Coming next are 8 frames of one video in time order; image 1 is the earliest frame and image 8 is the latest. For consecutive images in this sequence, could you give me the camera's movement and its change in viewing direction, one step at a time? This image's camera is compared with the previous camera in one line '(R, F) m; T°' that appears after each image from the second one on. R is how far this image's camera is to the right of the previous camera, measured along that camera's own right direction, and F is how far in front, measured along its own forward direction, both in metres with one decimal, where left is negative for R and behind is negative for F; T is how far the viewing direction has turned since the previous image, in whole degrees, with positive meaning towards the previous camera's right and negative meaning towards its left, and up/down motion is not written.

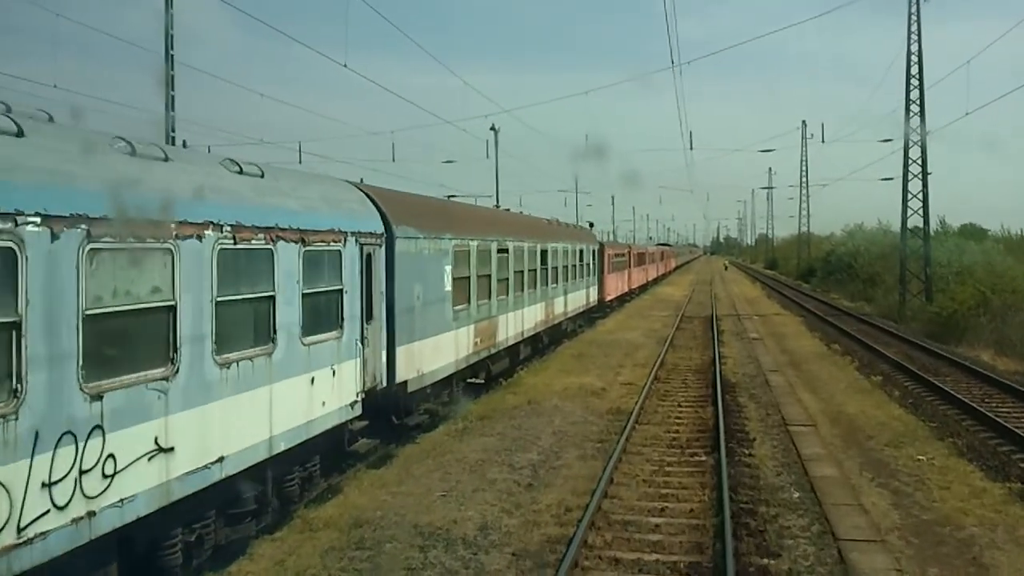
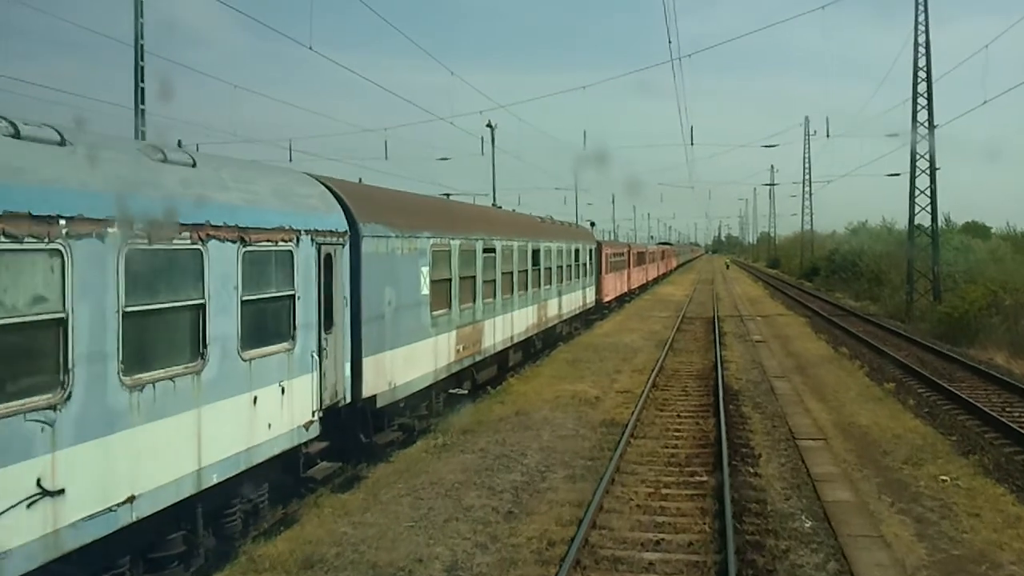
(+0.2, +1.1) m; 0°
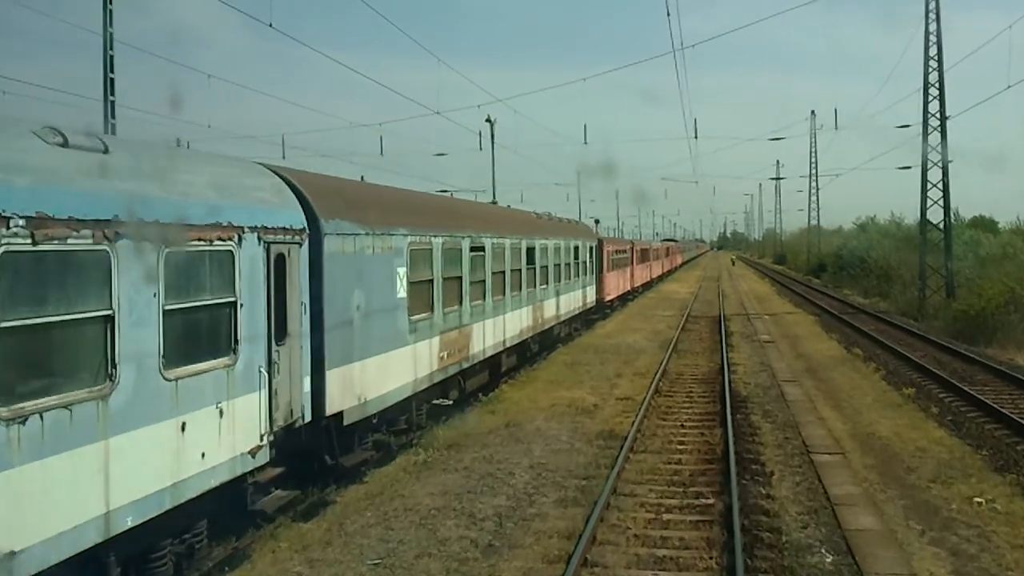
(+0.2, +1.1) m; 0°
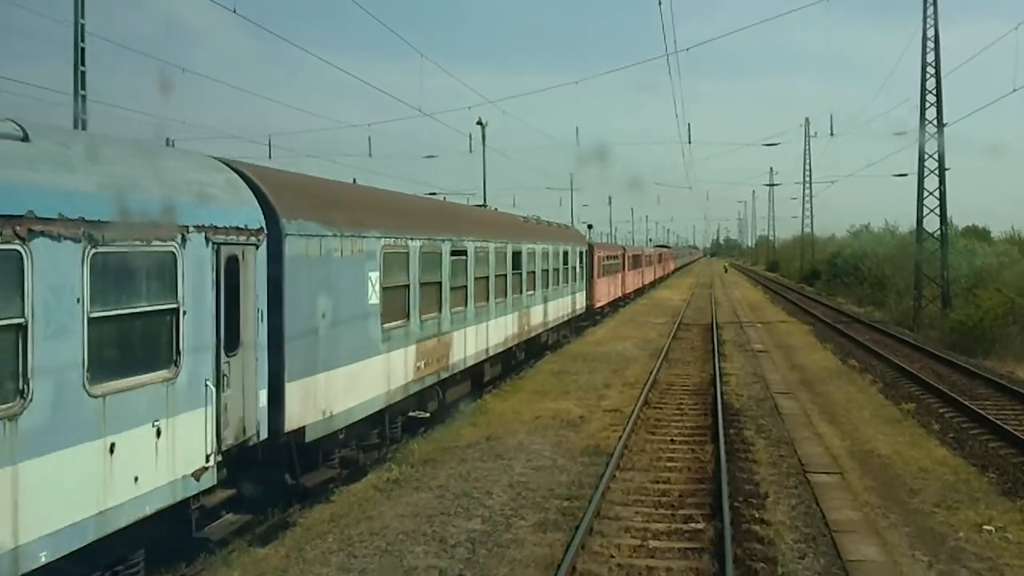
(+0.1, +0.7) m; 0°
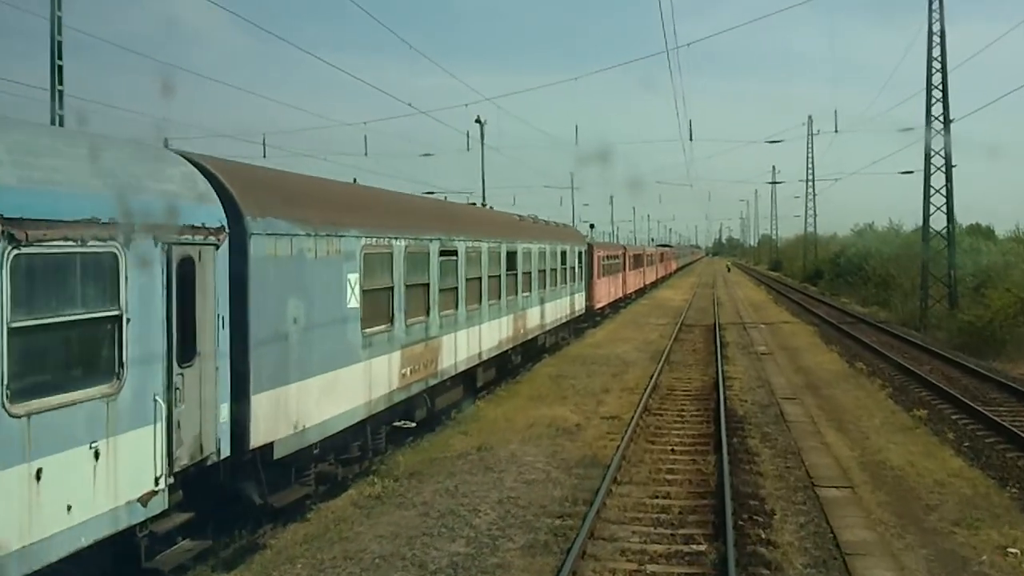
(+0.1, +0.7) m; 0°
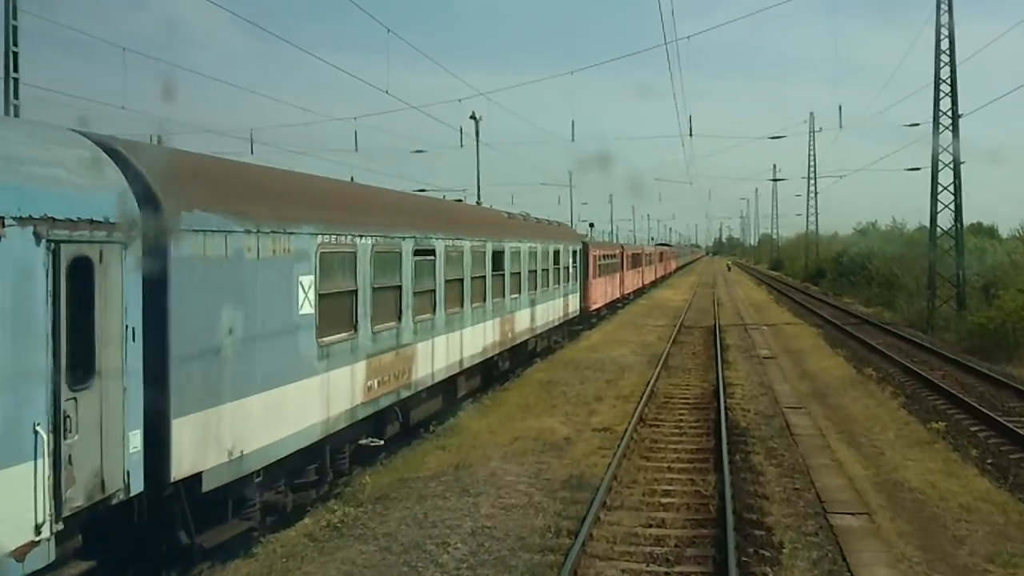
(+0.2, +1.1) m; 0°
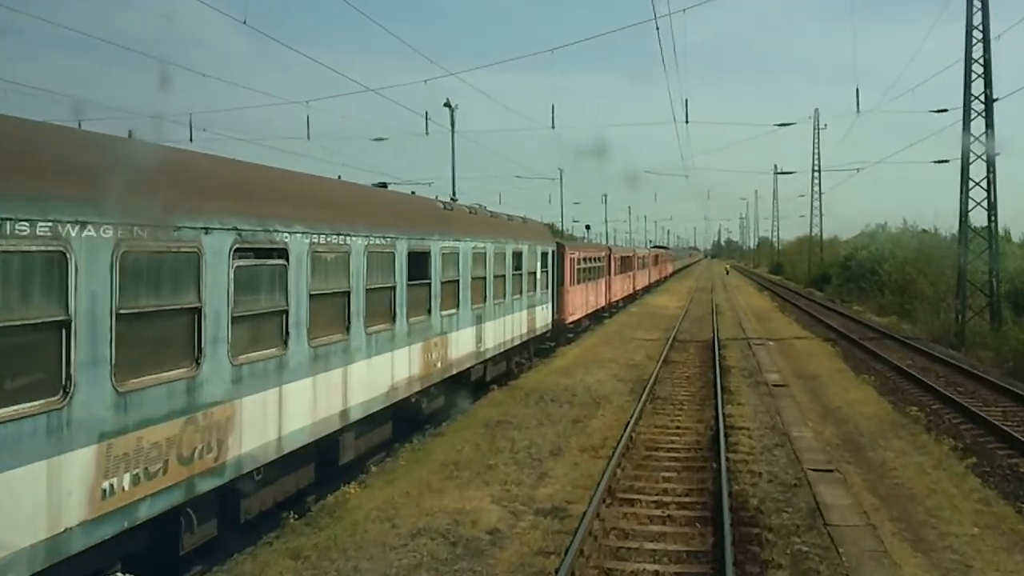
(+0.8, +4.3) m; 0°
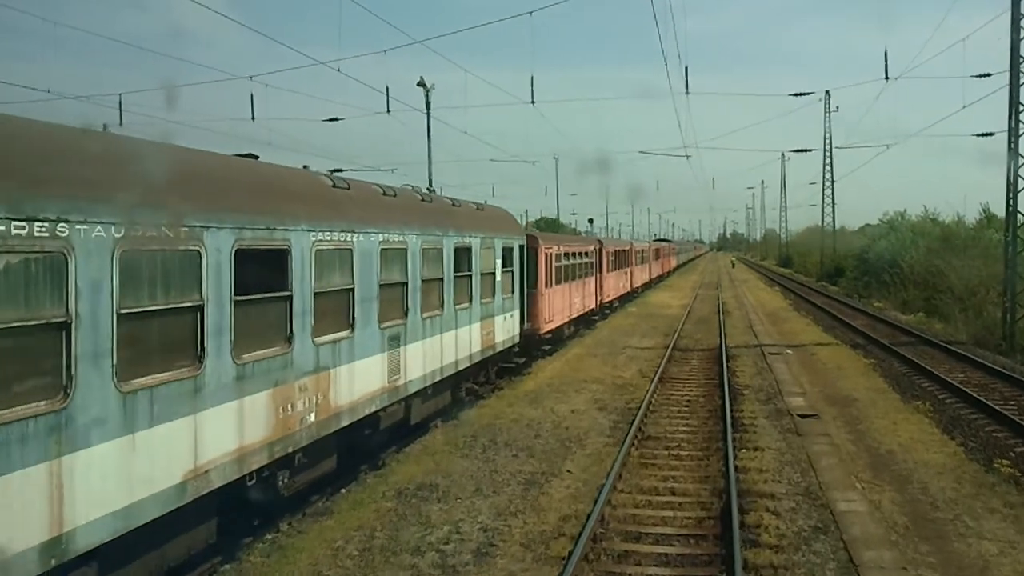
(+0.8, +4.2) m; 0°
